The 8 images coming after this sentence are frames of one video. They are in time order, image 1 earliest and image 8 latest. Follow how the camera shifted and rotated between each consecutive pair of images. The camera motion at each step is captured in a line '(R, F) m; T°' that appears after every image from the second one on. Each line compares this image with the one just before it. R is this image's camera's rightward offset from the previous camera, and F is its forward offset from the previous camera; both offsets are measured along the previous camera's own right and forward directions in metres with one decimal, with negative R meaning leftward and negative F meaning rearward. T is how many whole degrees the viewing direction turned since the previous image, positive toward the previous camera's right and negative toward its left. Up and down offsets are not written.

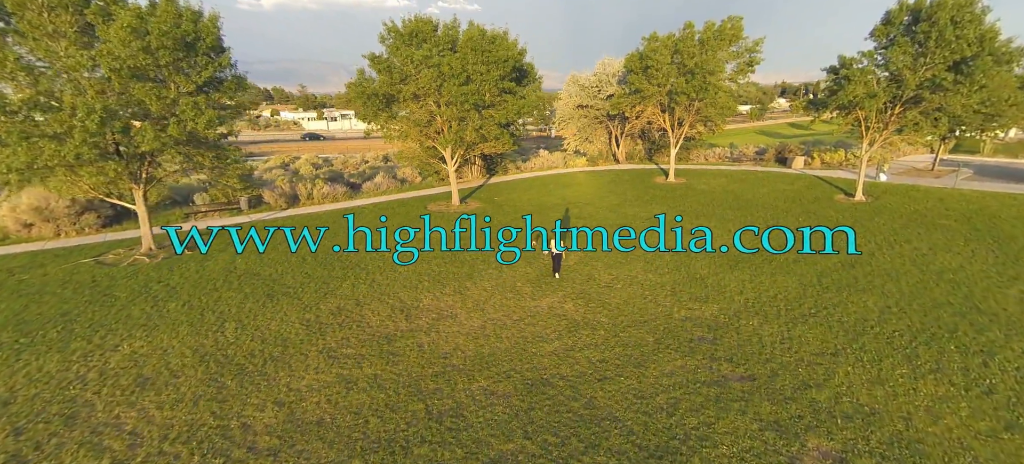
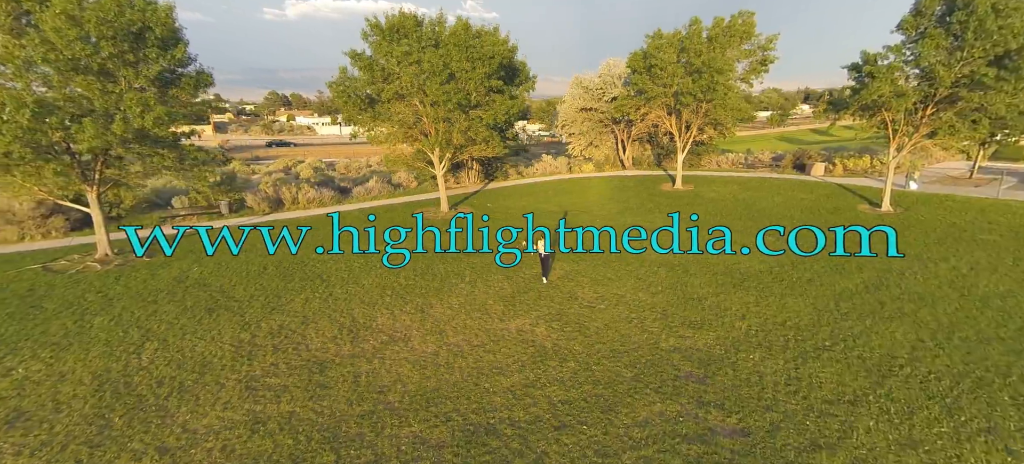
(+0.9, +1.1) m; -2°
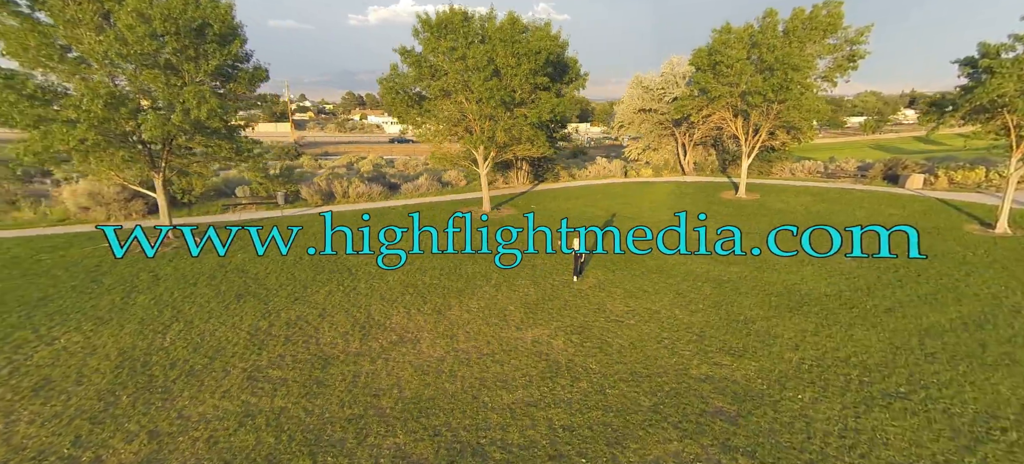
(+0.6, +0.5) m; -8°
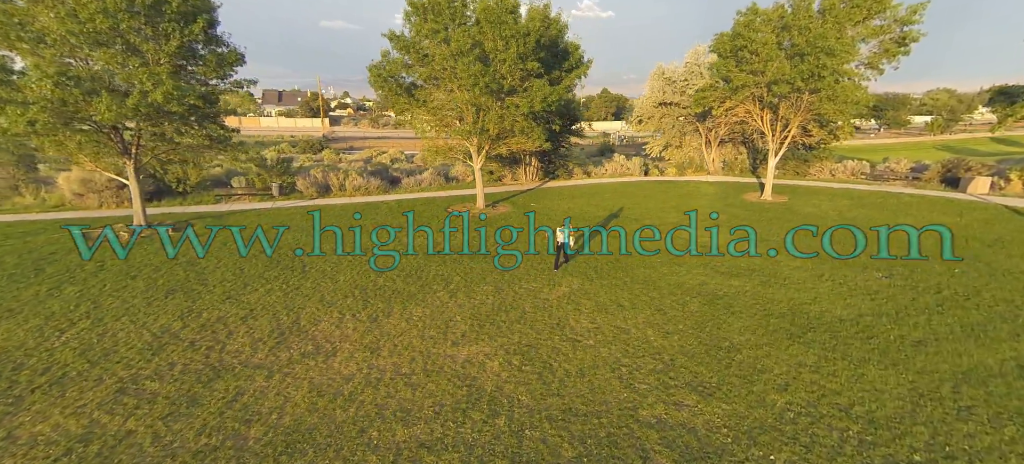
(+1.5, +1.1) m; -5°
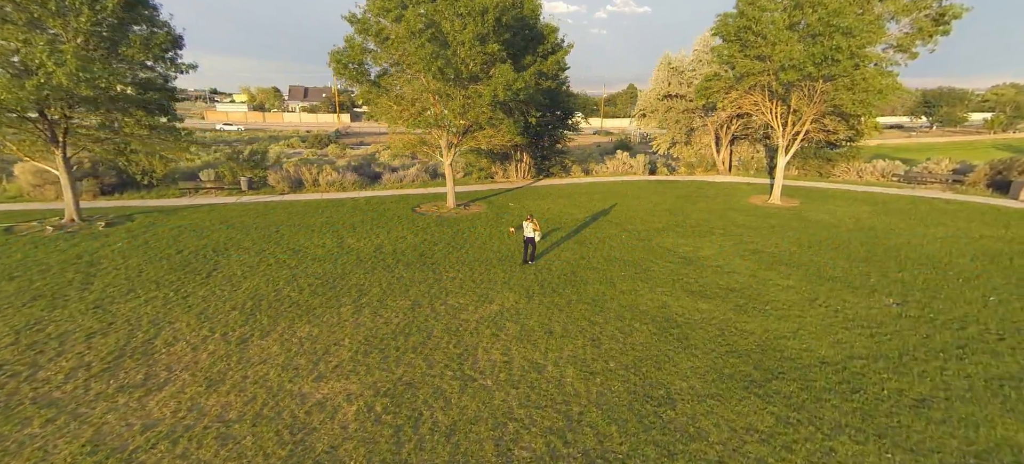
(+1.8, +1.4) m; -3°
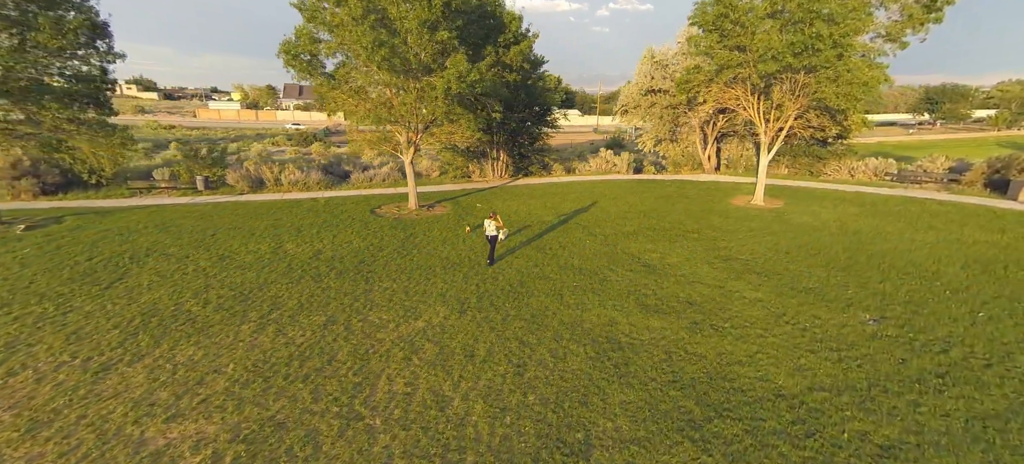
(+1.2, +0.9) m; 0°
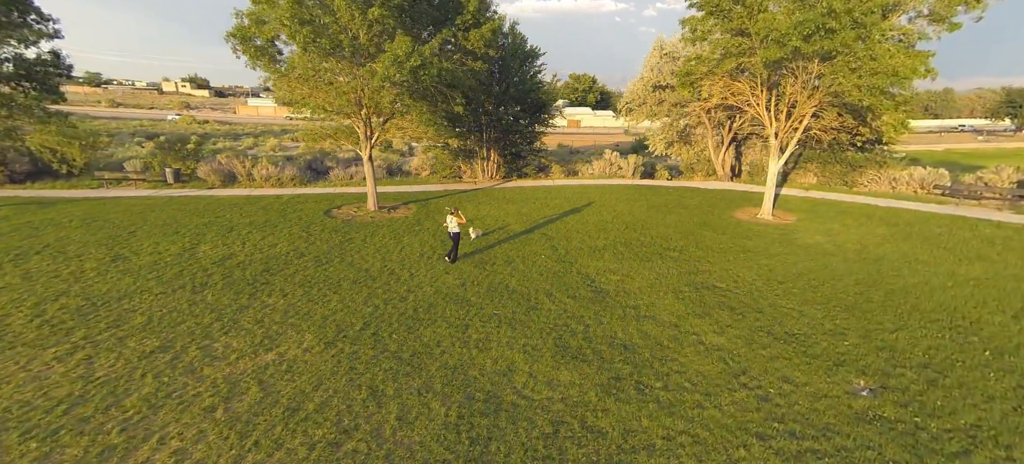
(+2.0, +1.5) m; -5°
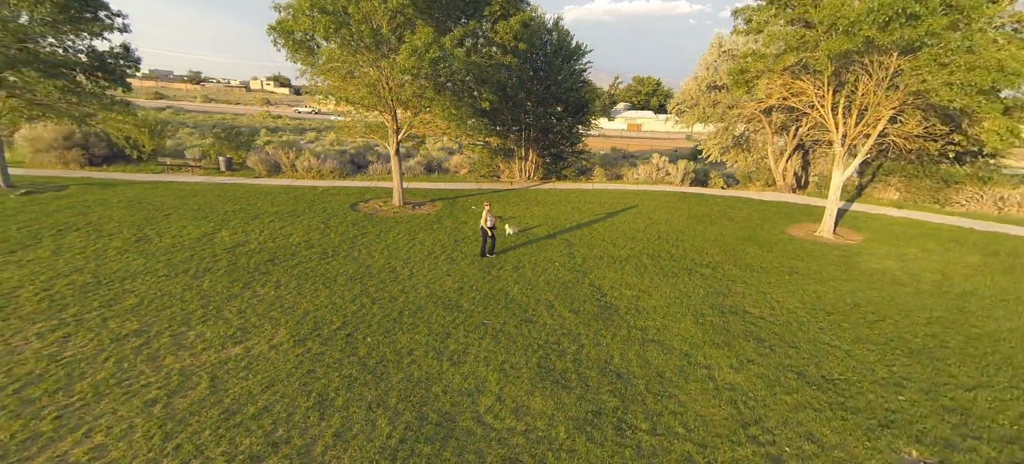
(+0.9, +0.7) m; -7°
